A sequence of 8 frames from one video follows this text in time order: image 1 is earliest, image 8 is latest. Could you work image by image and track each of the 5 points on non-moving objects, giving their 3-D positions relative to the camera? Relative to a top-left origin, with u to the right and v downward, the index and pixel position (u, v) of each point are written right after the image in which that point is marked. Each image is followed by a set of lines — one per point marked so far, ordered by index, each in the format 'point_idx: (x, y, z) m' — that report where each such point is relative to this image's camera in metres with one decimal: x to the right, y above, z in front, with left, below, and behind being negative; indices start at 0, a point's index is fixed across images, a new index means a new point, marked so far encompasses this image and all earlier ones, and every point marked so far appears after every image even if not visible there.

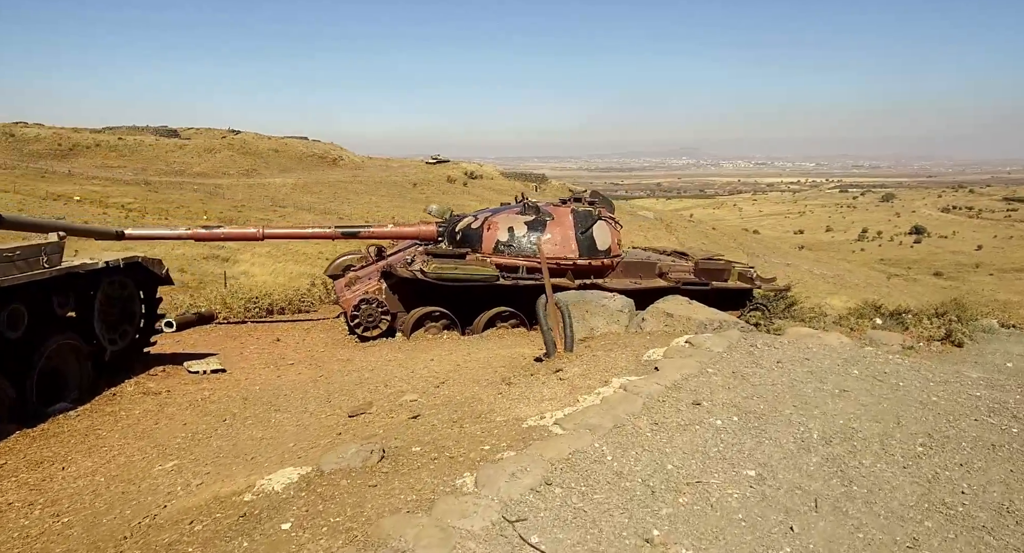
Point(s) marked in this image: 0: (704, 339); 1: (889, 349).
0: (+2.4, -0.9, +8.8) m
1: (+8.1, -1.6, +14.3) m
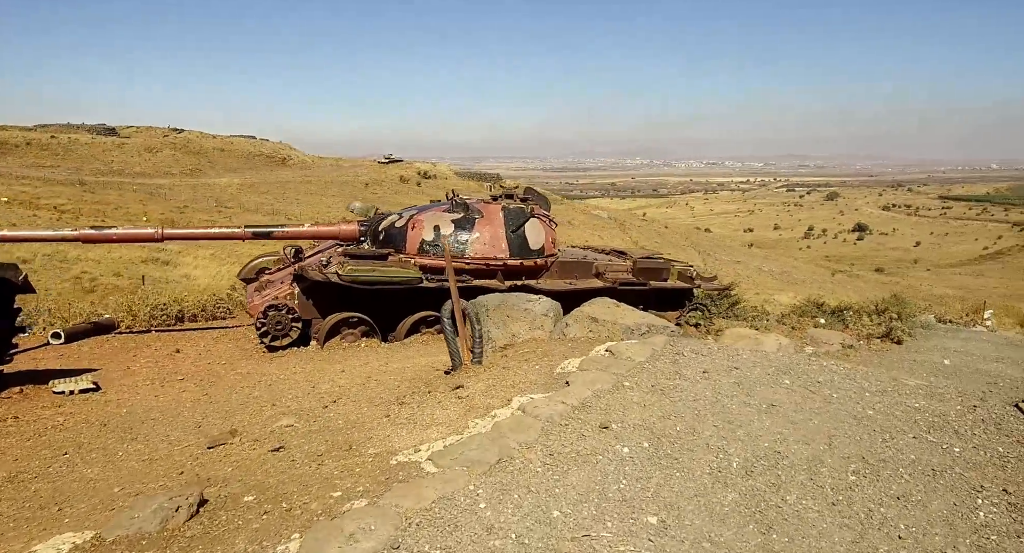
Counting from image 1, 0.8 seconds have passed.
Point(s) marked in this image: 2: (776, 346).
0: (+1.3, -0.9, +8.0) m
1: (+6.6, -1.5, +13.9) m
2: (+4.7, -1.3, +11.9) m
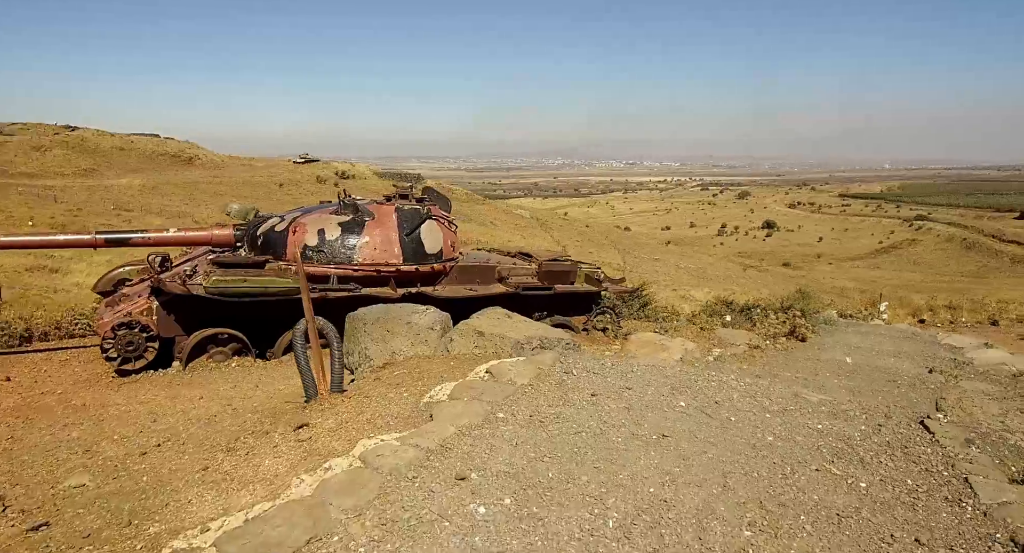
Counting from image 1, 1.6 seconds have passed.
0: (-0.1, -1.0, +7.1) m
1: (+4.6, -1.6, +13.6) m
2: (+2.9, -1.4, +11.4) m
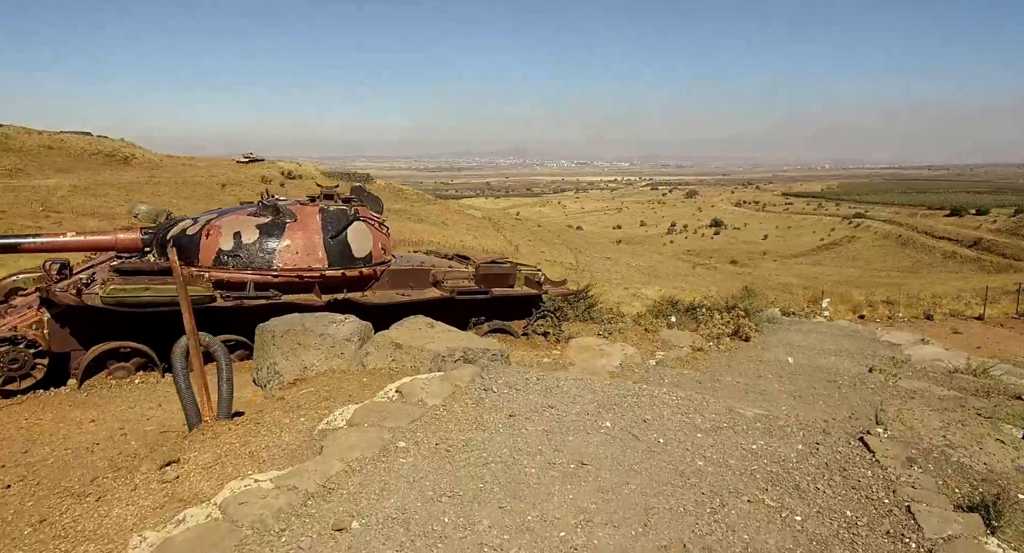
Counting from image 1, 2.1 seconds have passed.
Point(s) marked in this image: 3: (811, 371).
0: (-0.9, -1.1, +6.5) m
1: (+3.3, -1.6, +13.3) m
2: (+1.8, -1.4, +10.9) m
3: (+6.1, -1.9, +13.4) m
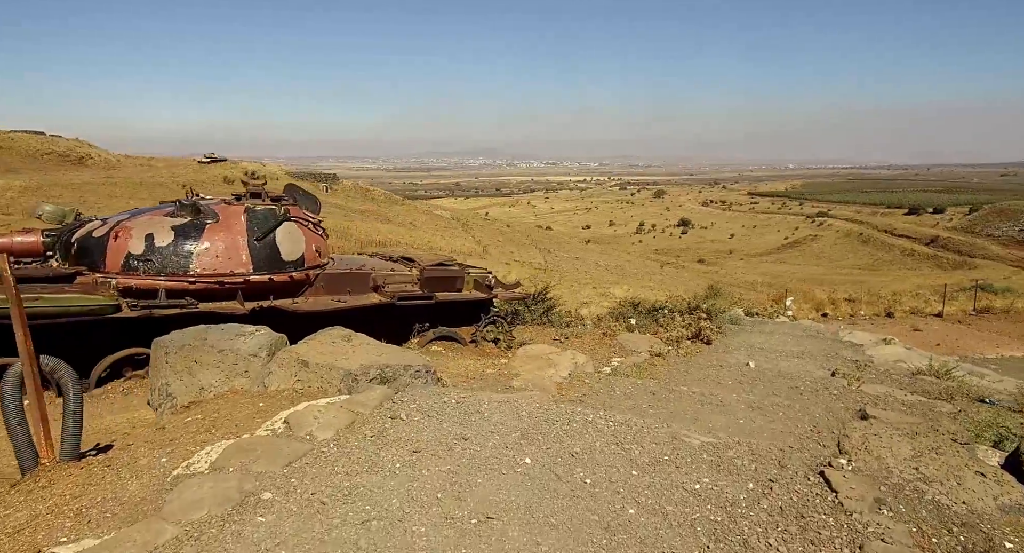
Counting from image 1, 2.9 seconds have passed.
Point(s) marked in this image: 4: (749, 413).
0: (-1.6, -1.1, +5.6) m
1: (+2.3, -1.6, +12.6) m
2: (+0.9, -1.5, +10.2) m
3: (+5.1, -2.0, +12.9) m
4: (+3.2, -1.8, +8.8) m
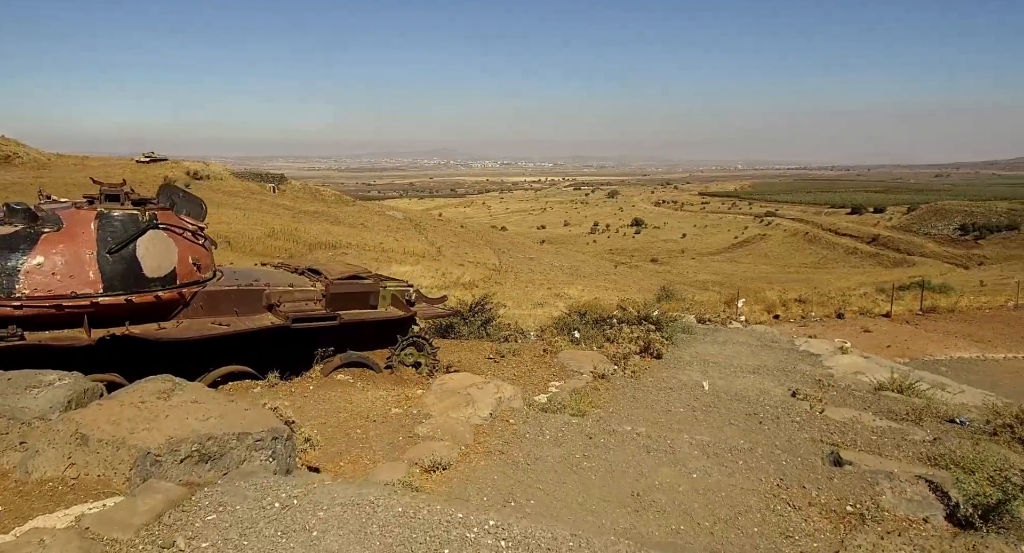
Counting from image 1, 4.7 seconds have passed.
0: (-2.5, -1.4, +3.8) m
1: (+1.0, -1.8, +11.0) m
2: (-0.3, -1.7, +8.5) m
3: (+3.8, -2.2, +11.5) m
4: (+2.1, -2.0, +7.2) m
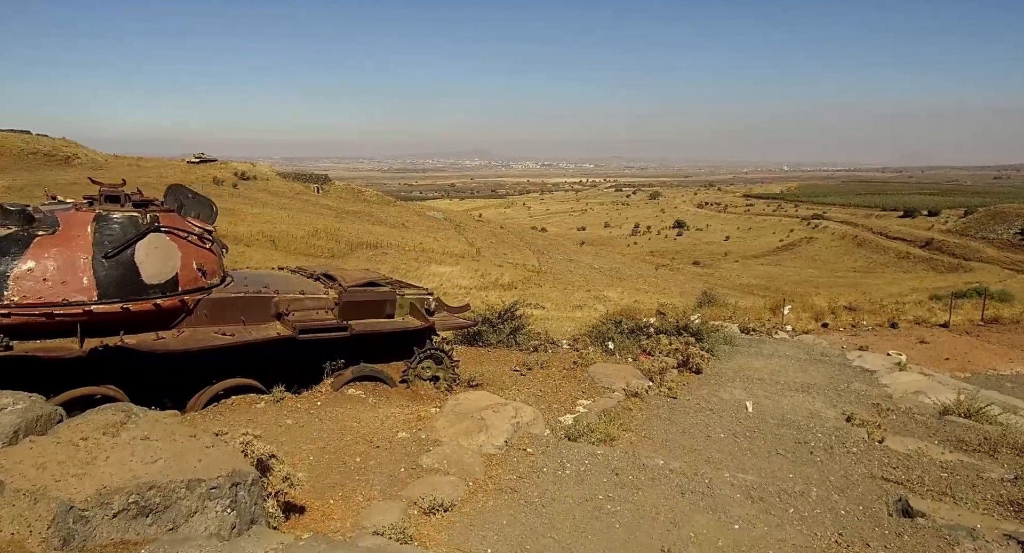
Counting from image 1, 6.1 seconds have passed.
0: (-2.5, -1.5, +3.1) m
1: (+1.3, -2.0, +10.0) m
2: (-0.1, -1.8, +7.6) m
3: (+4.1, -2.3, +10.4) m
4: (+2.2, -2.2, +6.2) m
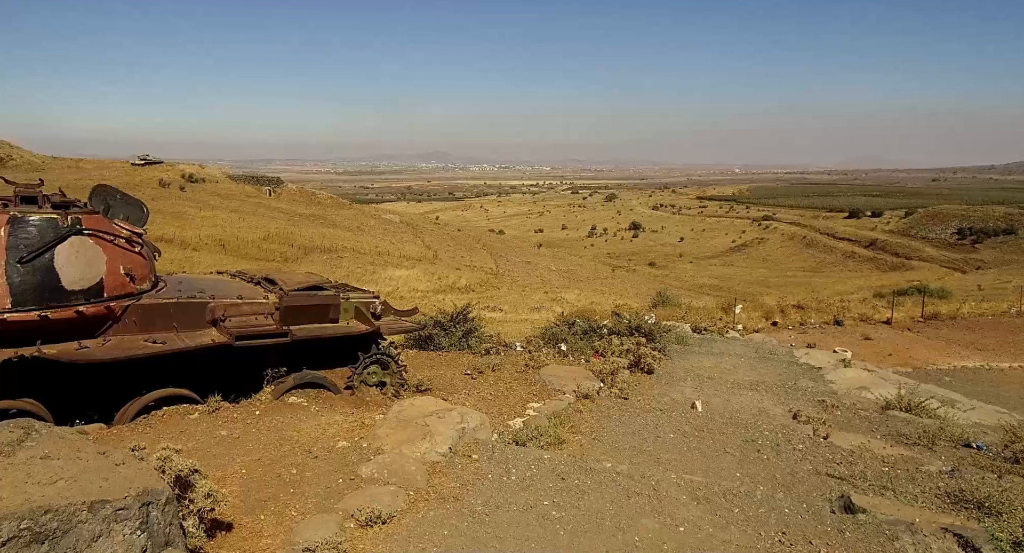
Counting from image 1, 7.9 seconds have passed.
0: (-2.9, -1.5, +2.7) m
1: (+0.6, -2.0, +9.9) m
2: (-0.7, -1.9, +7.4) m
3: (+3.3, -2.3, +10.4) m
4: (+1.7, -2.2, +6.2) m
